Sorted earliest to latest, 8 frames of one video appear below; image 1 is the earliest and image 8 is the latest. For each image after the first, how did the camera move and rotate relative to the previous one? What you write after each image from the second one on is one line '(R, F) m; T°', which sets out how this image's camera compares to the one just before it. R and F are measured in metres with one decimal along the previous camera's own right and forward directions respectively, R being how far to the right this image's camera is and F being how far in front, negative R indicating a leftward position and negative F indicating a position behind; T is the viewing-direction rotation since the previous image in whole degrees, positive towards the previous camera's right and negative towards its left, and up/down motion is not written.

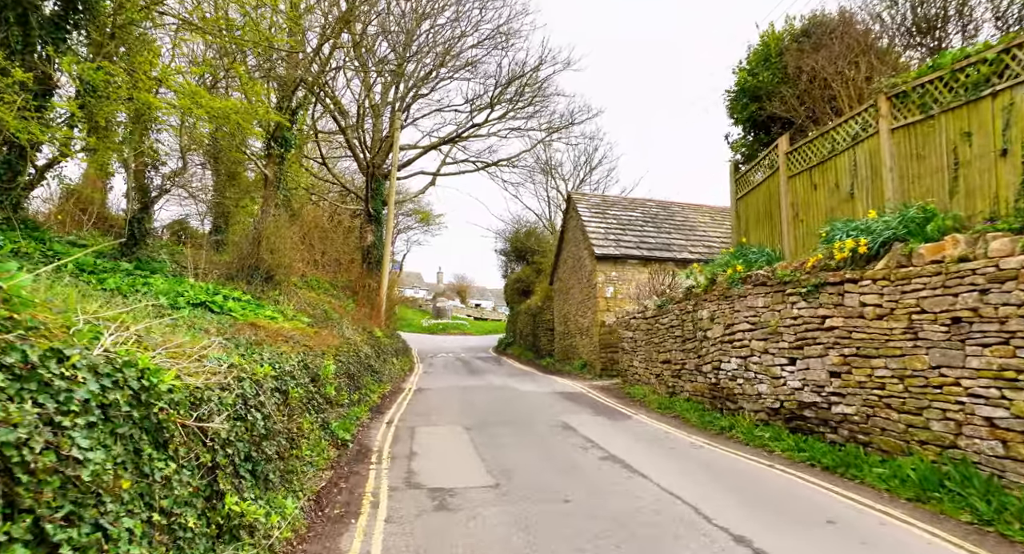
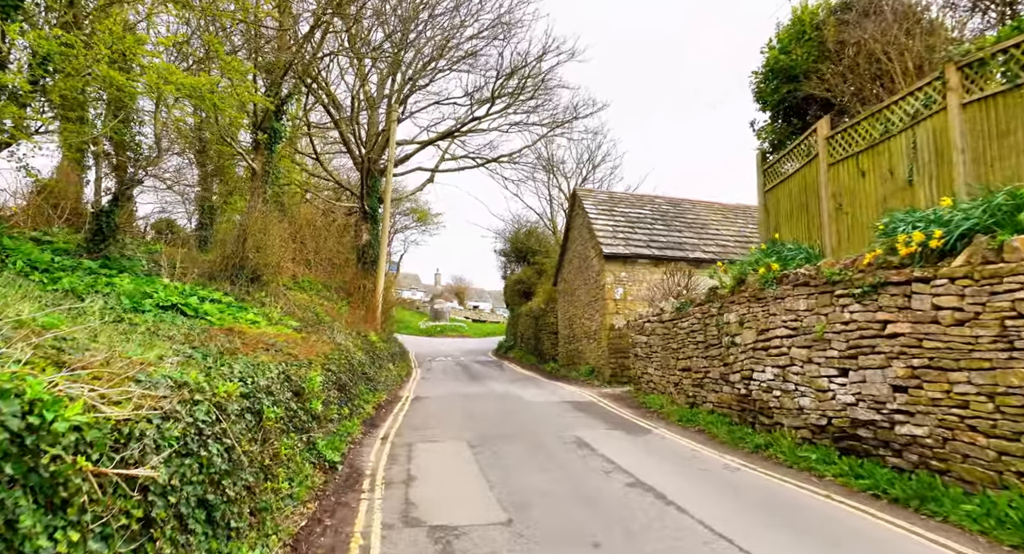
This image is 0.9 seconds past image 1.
(-0.2, +0.9) m; 0°
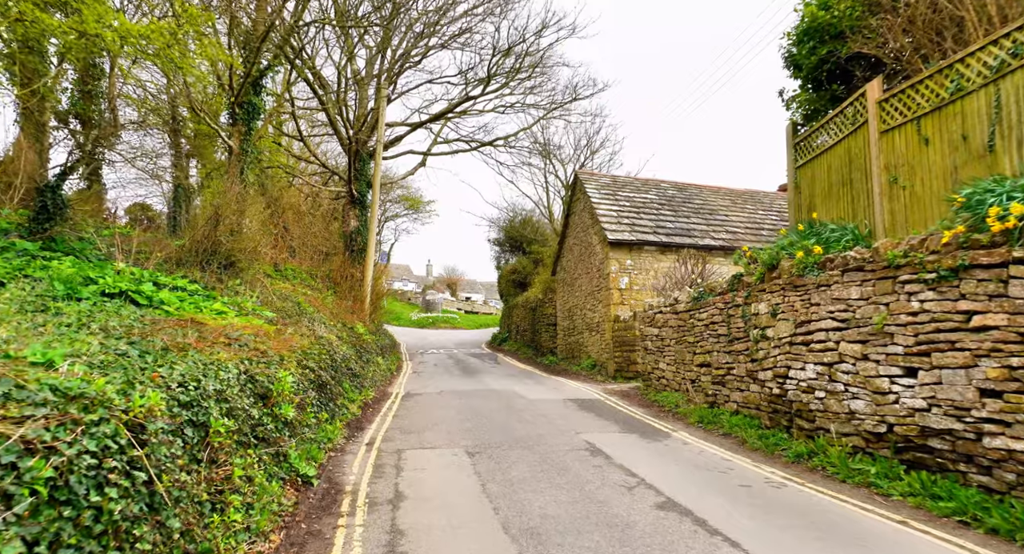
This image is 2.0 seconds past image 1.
(-0.2, +1.0) m; +1°
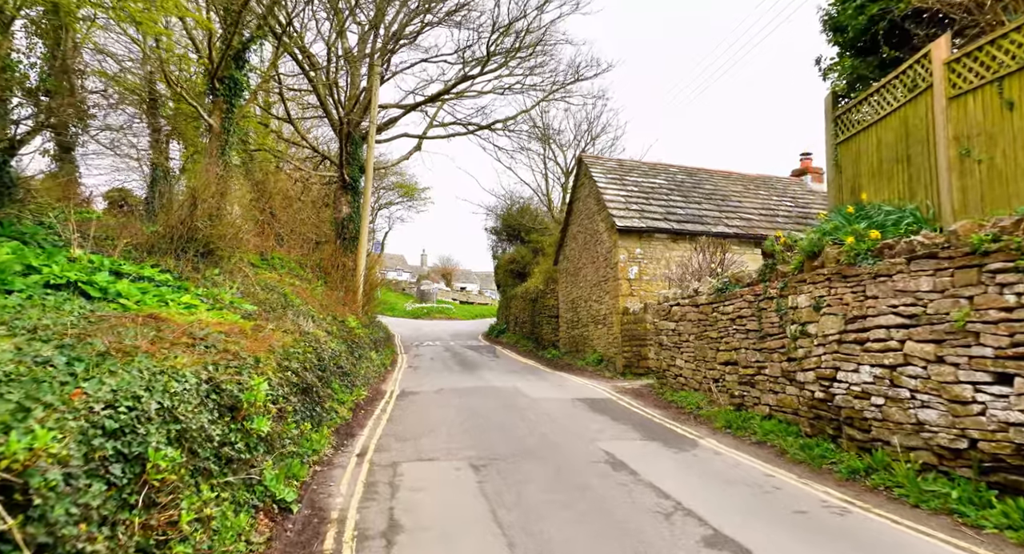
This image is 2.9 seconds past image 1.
(-0.2, +0.9) m; +1°
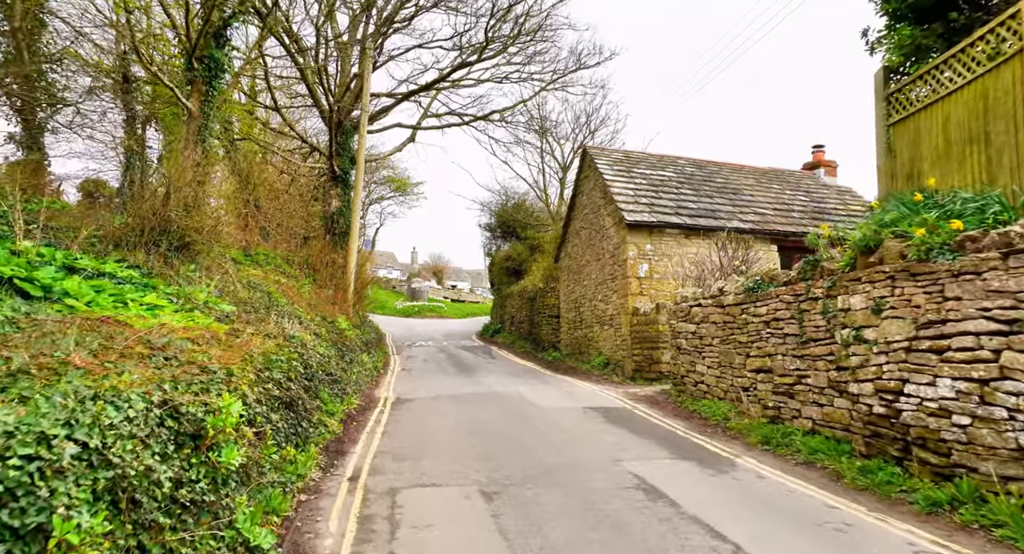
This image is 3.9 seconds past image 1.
(-0.3, +0.9) m; +1°
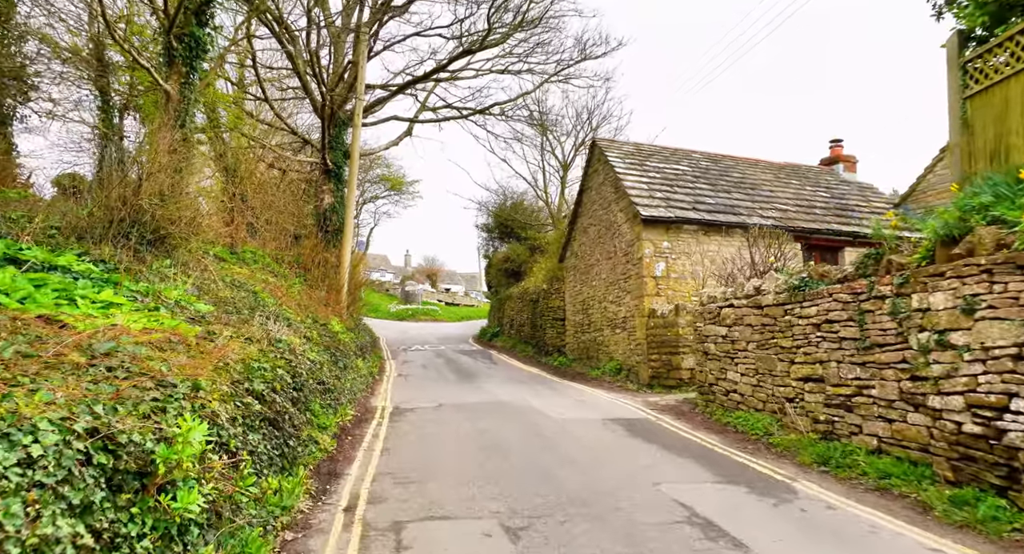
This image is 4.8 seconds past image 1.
(-0.3, +0.9) m; +1°
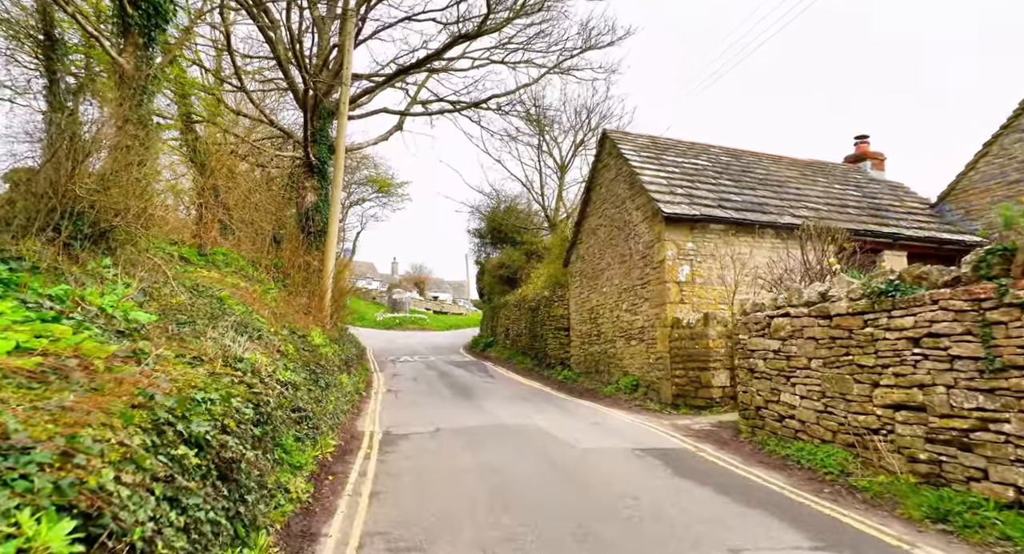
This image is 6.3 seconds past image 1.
(-0.4, +1.4) m; +1°
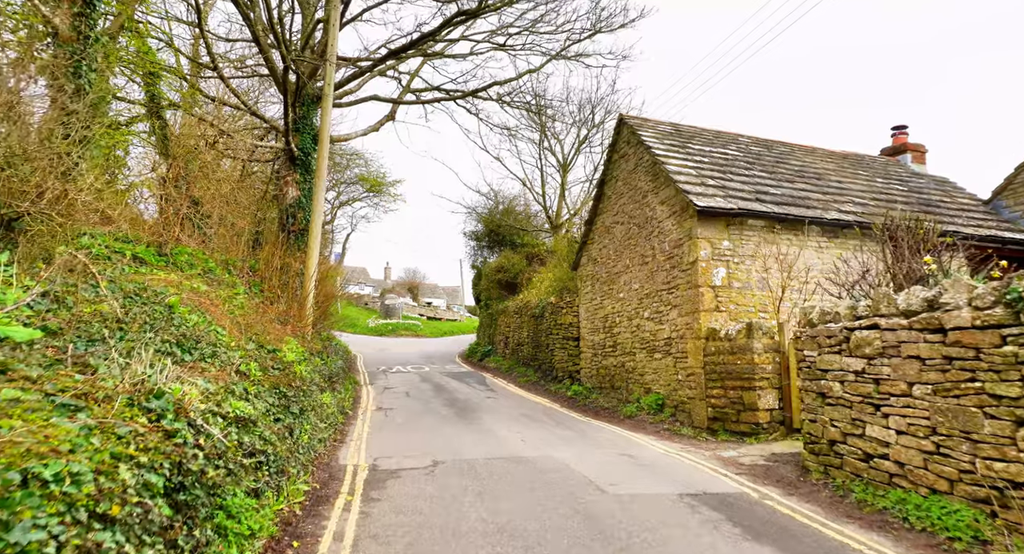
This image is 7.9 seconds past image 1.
(-0.3, +1.5) m; +1°
